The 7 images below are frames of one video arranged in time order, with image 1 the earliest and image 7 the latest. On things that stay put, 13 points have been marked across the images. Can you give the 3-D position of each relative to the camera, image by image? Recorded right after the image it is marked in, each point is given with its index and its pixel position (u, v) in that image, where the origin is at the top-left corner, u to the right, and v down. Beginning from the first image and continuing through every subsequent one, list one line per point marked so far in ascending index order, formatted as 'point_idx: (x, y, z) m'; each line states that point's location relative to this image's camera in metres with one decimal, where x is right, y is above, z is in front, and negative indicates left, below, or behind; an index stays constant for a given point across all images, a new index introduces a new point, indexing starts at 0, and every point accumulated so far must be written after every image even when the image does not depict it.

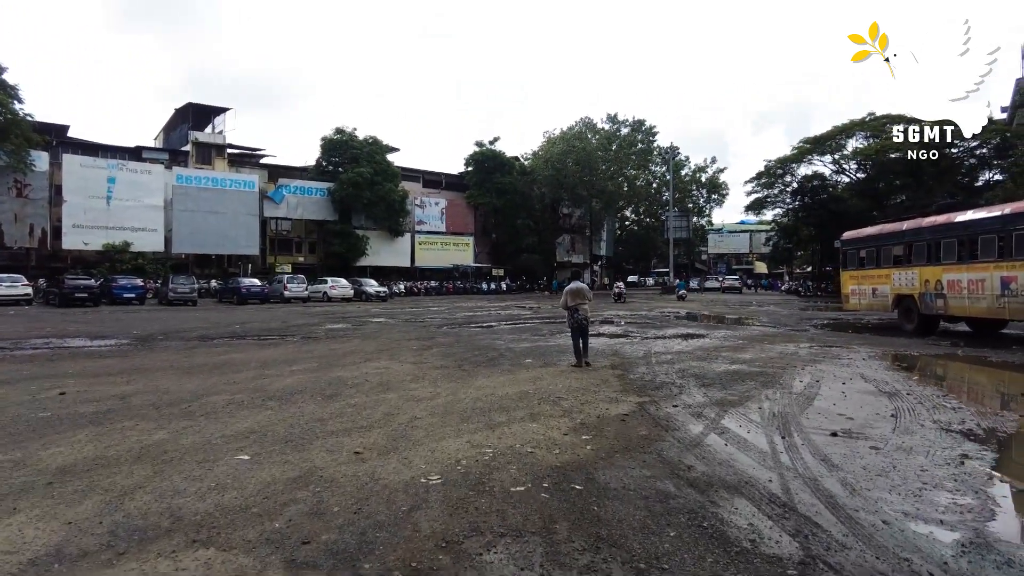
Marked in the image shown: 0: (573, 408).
0: (+0.6, -1.2, +6.2) m
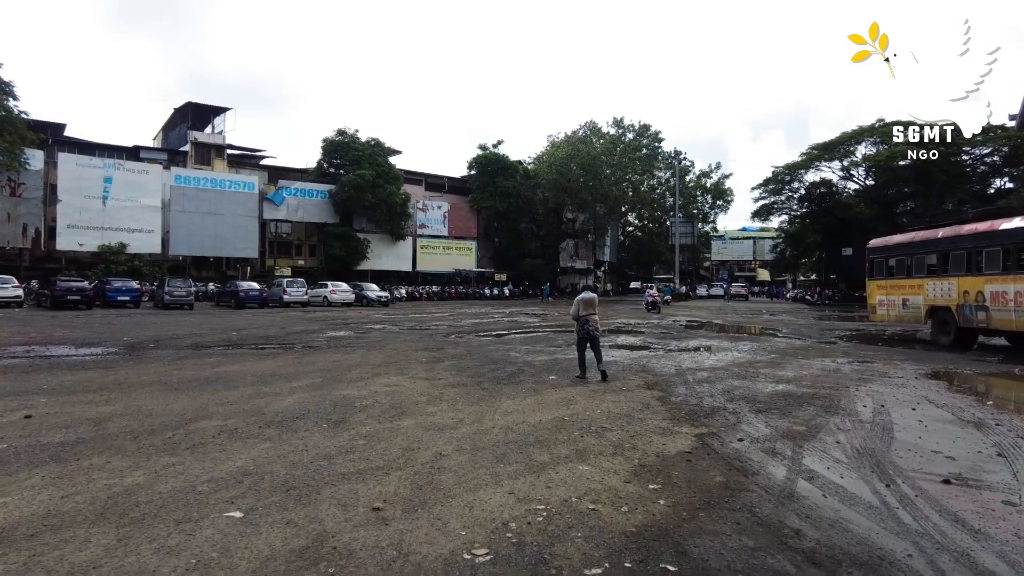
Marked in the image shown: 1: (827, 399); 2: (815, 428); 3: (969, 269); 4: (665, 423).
0: (+0.9, -1.3, +5.3) m
1: (+3.7, -1.3, +7.7) m
2: (+2.9, -1.3, +6.2) m
3: (+10.2, +0.4, +14.7) m
4: (+1.5, -1.3, +6.2) m
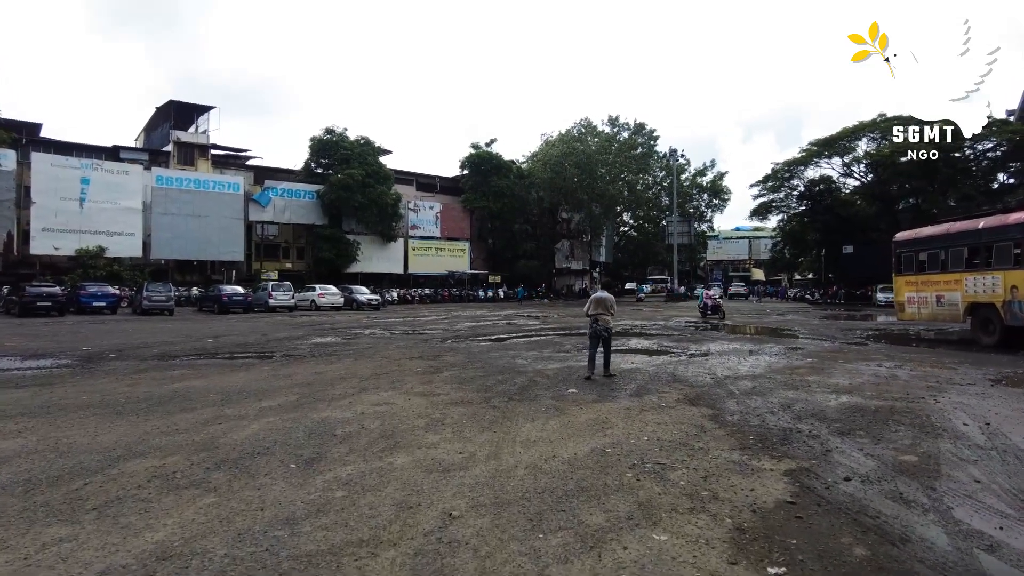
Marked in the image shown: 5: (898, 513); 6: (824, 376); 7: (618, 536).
0: (+1.1, -1.2, +3.9) m
1: (+3.9, -1.2, +6.4) m
2: (+3.0, -1.2, +4.8) m
3: (+10.3, +0.5, +13.4) m
4: (+1.7, -1.2, +4.8) m
5: (+2.1, -1.2, +3.5) m
6: (+4.4, -1.3, +9.3) m
7: (+0.5, -1.2, +3.2) m
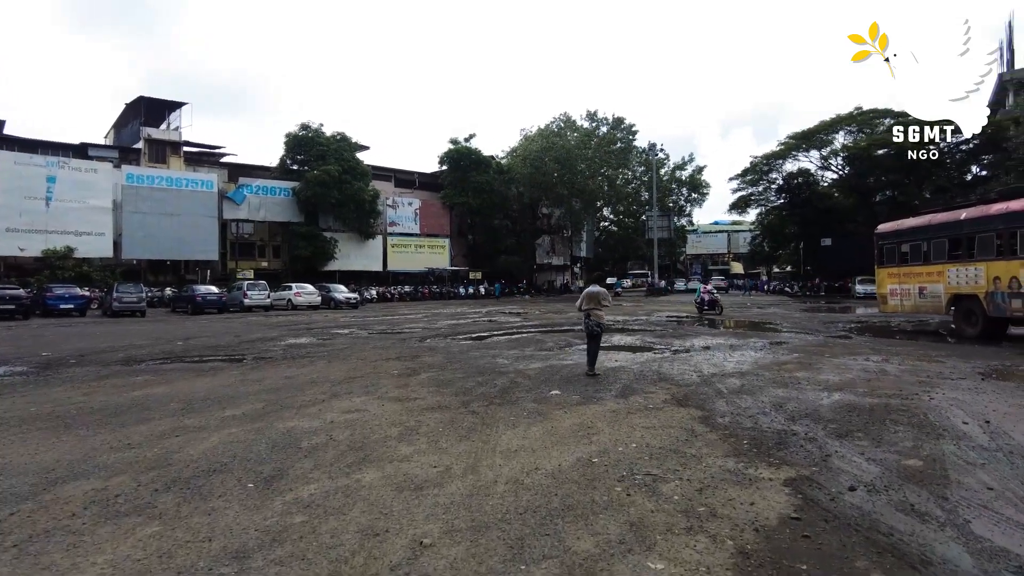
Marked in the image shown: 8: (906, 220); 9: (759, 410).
0: (+1.0, -1.2, +3.6) m
1: (+3.7, -1.2, +6.1) m
2: (+2.9, -1.2, +4.5) m
3: (+9.9, +0.7, +13.3) m
4: (+1.5, -1.2, +4.5) m
5: (+2.0, -1.2, +3.2) m
6: (+4.2, -1.2, +9.1) m
7: (+0.4, -1.2, +2.8) m
8: (+9.8, +1.7, +16.3) m
9: (+2.4, -1.2, +6.4) m
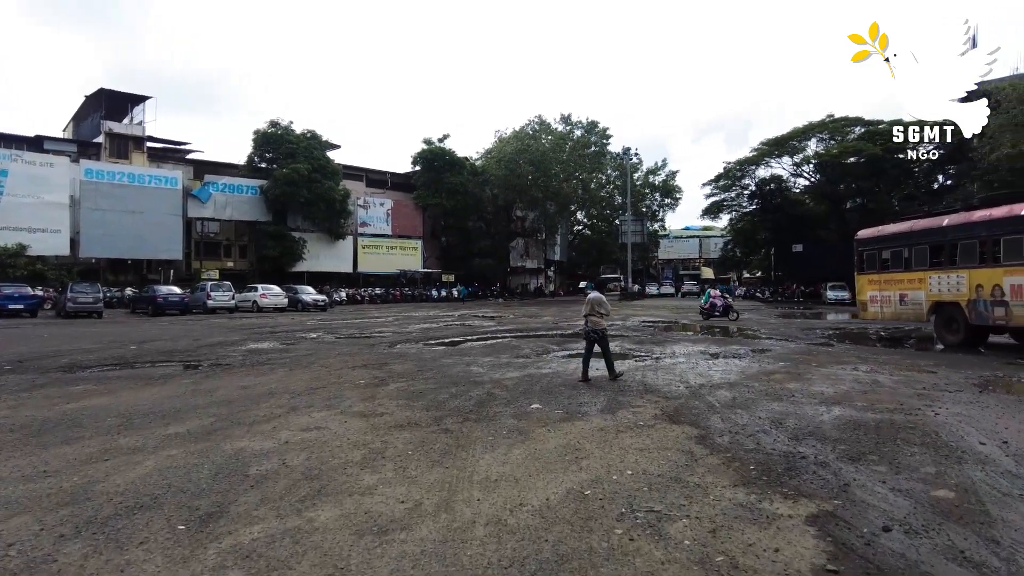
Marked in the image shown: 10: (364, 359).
0: (+0.9, -1.2, +3.0) m
1: (+3.5, -1.2, +5.7) m
2: (+2.8, -1.2, +4.0) m
3: (+9.4, +0.5, +13.1) m
4: (+1.4, -1.2, +3.9) m
5: (+1.9, -1.2, +2.7) m
6: (+3.9, -1.3, +8.7) m
7: (+0.4, -1.2, +2.2) m
8: (+9.2, +1.5, +16.1) m
9: (+2.2, -1.2, +5.9) m
10: (-2.5, -1.2, +11.3) m
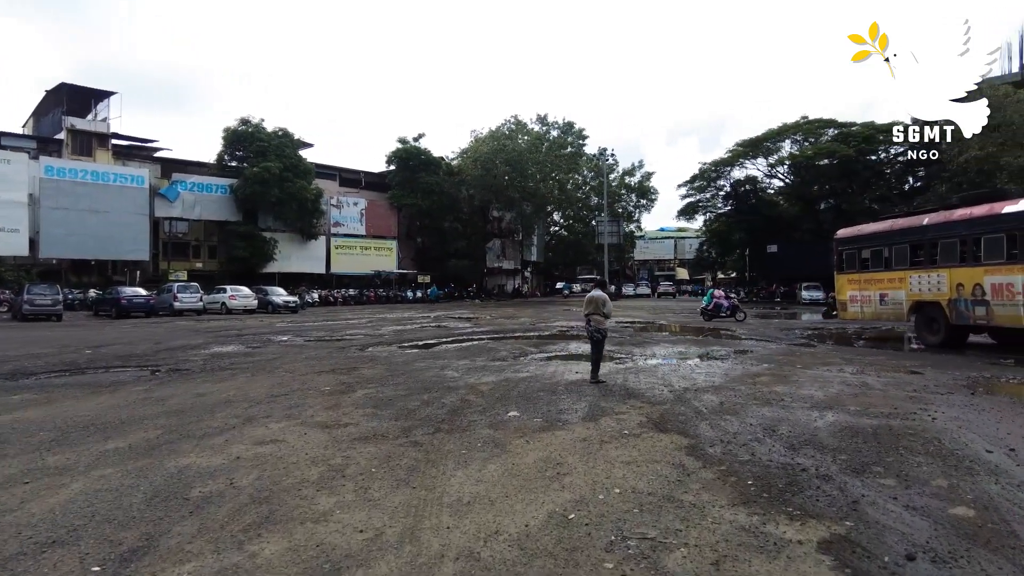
0: (+0.8, -1.2, +2.6) m
1: (+3.3, -1.2, +5.3) m
2: (+2.6, -1.2, +3.7) m
3: (+8.9, +0.6, +13.0) m
4: (+1.3, -1.2, +3.5) m
5: (+1.8, -1.2, +2.3) m
6: (+3.6, -1.2, +8.4) m
7: (+0.3, -1.2, +1.8) m
8: (+8.6, +1.5, +16.0) m
9: (+2.0, -1.2, +5.5) m
10: (-2.9, -1.2, +10.8) m
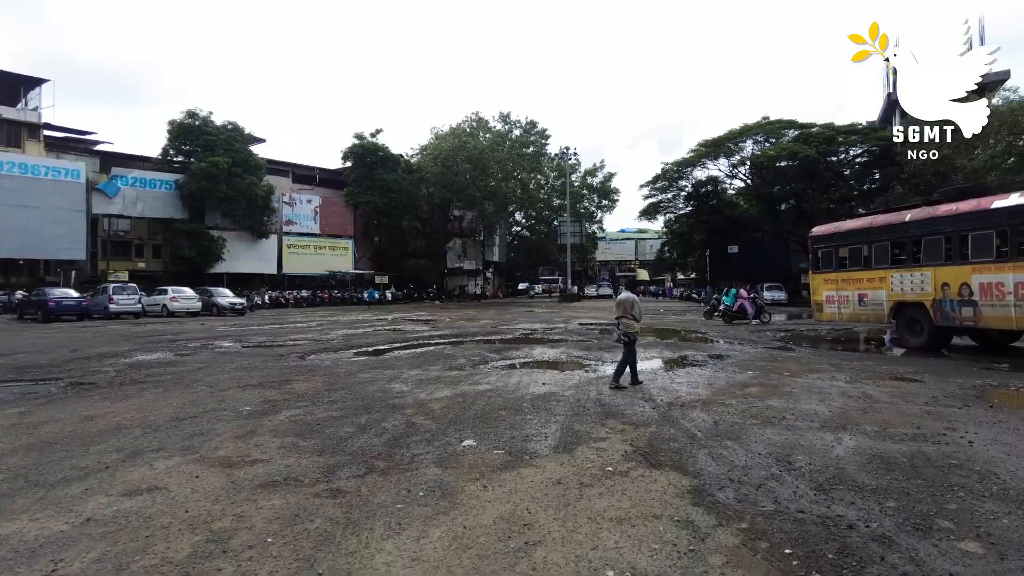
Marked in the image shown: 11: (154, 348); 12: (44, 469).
0: (+0.7, -1.2, +1.5) m
1: (+3.0, -1.2, +4.3) m
2: (+2.4, -1.2, +2.6) m
3: (+8.2, +0.6, +12.3) m
4: (+1.1, -1.2, +2.4) m
5: (+1.7, -1.2, +1.2) m
6: (+3.1, -1.2, +7.4) m
7: (+0.2, -1.2, +0.6) m
8: (+7.7, +1.5, +15.2) m
9: (+1.7, -1.2, +4.4) m
10: (-3.5, -1.2, +9.4) m
11: (-8.1, -1.4, +14.8) m
12: (-3.3, -1.3, +4.6) m
